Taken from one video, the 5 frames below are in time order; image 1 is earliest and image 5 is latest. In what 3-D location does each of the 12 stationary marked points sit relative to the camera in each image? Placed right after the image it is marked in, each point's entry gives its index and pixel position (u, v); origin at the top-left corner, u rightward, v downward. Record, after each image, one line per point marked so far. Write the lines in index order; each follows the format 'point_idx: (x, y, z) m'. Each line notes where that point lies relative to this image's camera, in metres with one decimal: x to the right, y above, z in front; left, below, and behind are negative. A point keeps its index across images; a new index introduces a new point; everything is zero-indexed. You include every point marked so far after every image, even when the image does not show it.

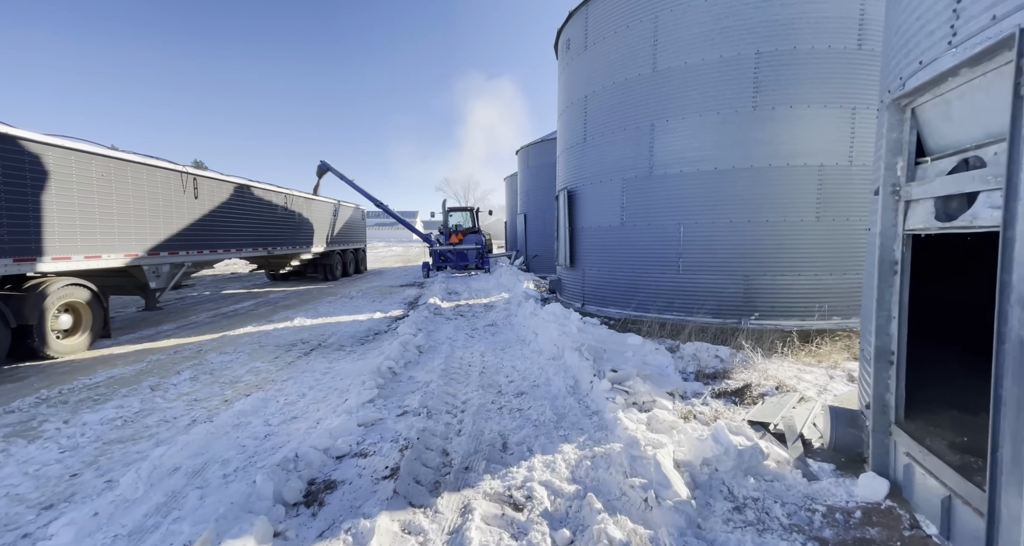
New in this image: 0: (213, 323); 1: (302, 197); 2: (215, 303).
0: (-6.1, -0.9, +7.6) m
1: (-7.0, +2.5, +12.5) m
2: (-7.9, -0.7, +9.8) m
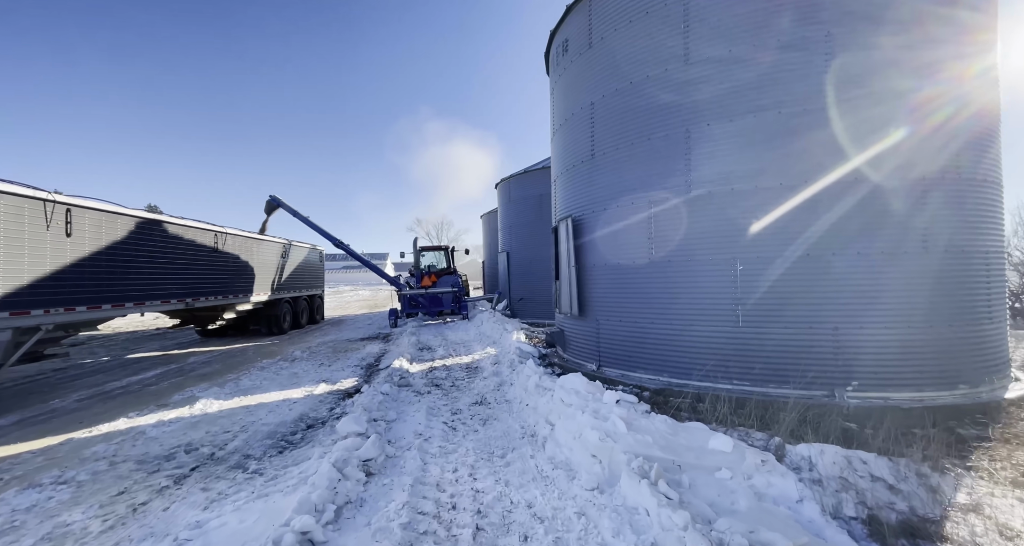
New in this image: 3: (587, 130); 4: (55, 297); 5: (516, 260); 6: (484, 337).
0: (-6.2, -1.8, +5.2) m
1: (-7.5, +1.0, +10.3) m
2: (-8.1, -1.9, +7.2) m
3: (+1.3, +2.5, +6.3) m
4: (-6.4, -0.3, +5.1) m
5: (+0.2, +0.5, +13.7) m
6: (-0.8, -1.8, +10.5) m
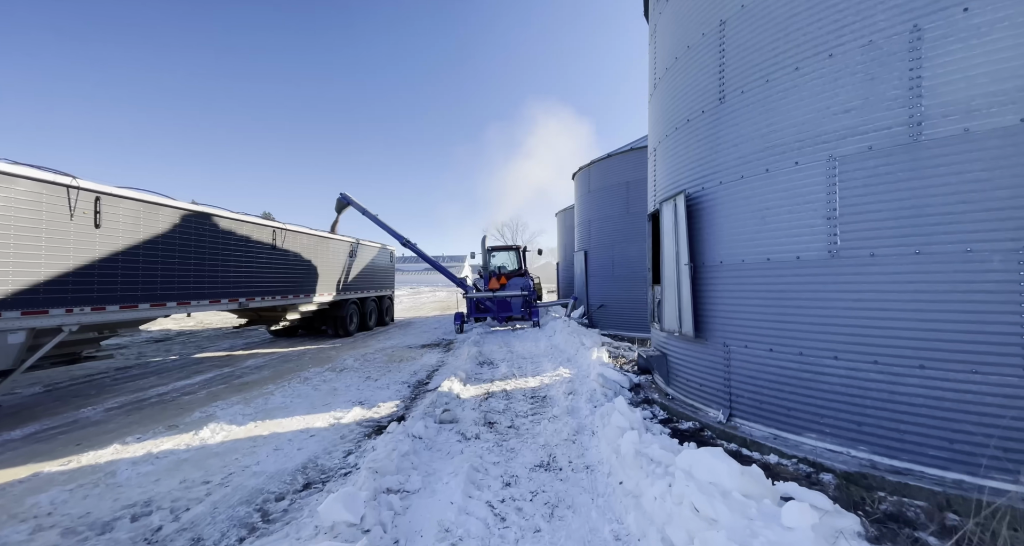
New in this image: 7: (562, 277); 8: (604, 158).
0: (-5.3, -1.8, +4.7) m
1: (-5.5, +1.0, +10.0) m
2: (-6.7, -1.9, +7.0) m
3: (+2.3, +2.4, +4.3) m
4: (-5.5, -0.2, +4.6) m
5: (+2.7, +0.4, +11.8) m
6: (+1.0, -1.9, +8.8) m
7: (+2.6, -0.2, +19.2) m
8: (+2.9, +3.6, +11.6) m
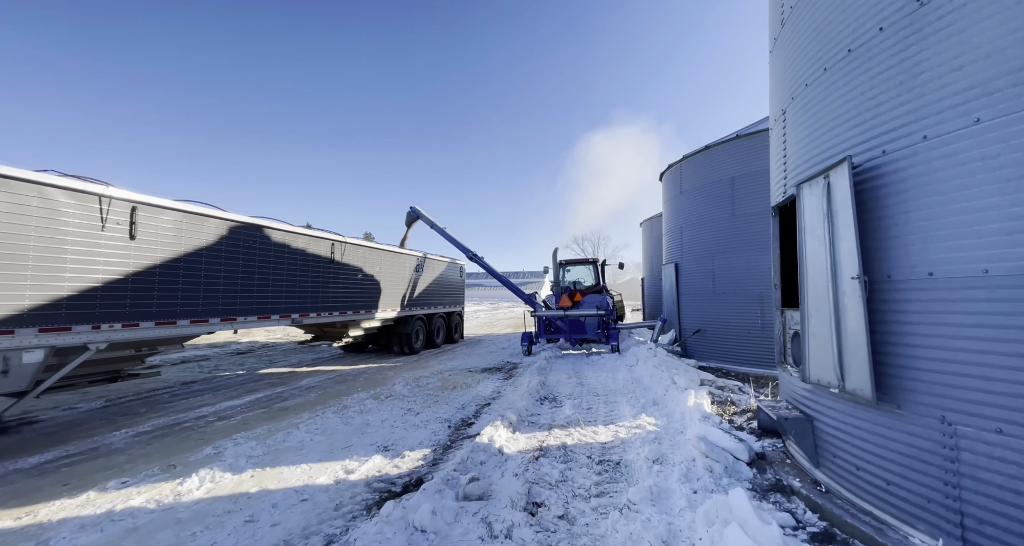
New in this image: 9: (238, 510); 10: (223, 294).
0: (-4.7, -2.0, +4.4) m
1: (-3.7, +0.6, +9.7) m
2: (-5.6, -2.2, +7.0) m
3: (+2.7, +2.3, +2.6) m
4: (-4.9, -0.4, +4.5) m
5: (+4.6, -0.1, +9.7) m
6: (+2.4, -2.2, +7.0) m
7: (+6.2, -1.0, +16.9) m
8: (+4.8, +3.2, +9.6) m
9: (-2.2, -1.9, +3.0) m
10: (-4.5, -0.3, +5.8) m
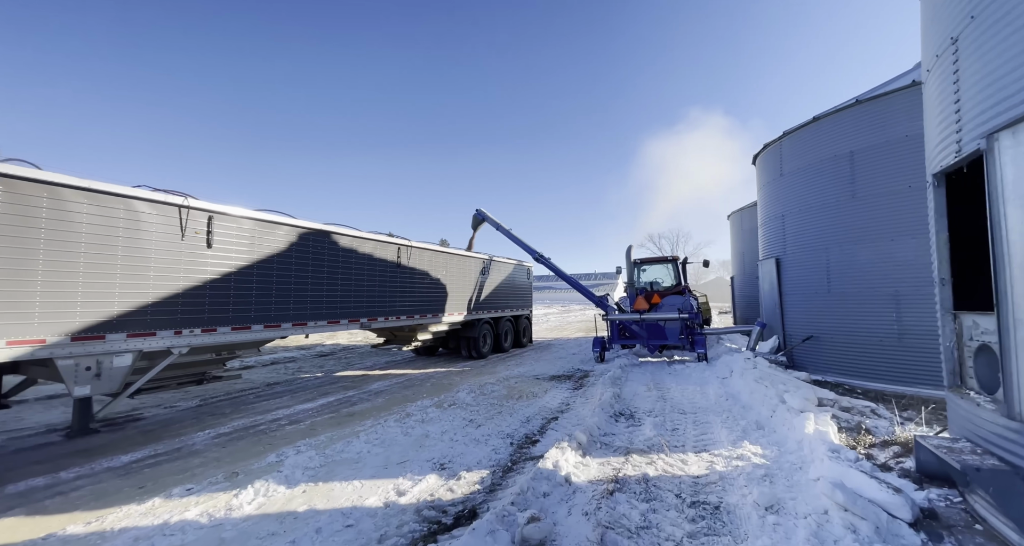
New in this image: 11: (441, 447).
0: (-3.9, -2.1, +4.7) m
1: (-2.0, +0.5, +9.7) m
2: (-4.3, -2.3, +7.4) m
3: (+2.9, +2.4, +1.5) m
4: (-4.2, -0.6, +4.8) m
5: (+6.2, +0.1, +8.1) m
6: (+3.6, -2.1, +5.9) m
7: (+9.1, -0.8, +14.8) m
8: (+6.3, +3.3, +8.0) m
9: (-1.7, -2.0, +2.8) m
10: (-3.5, -0.4, +6.0) m
11: (-0.9, -2.2, +4.6) m
